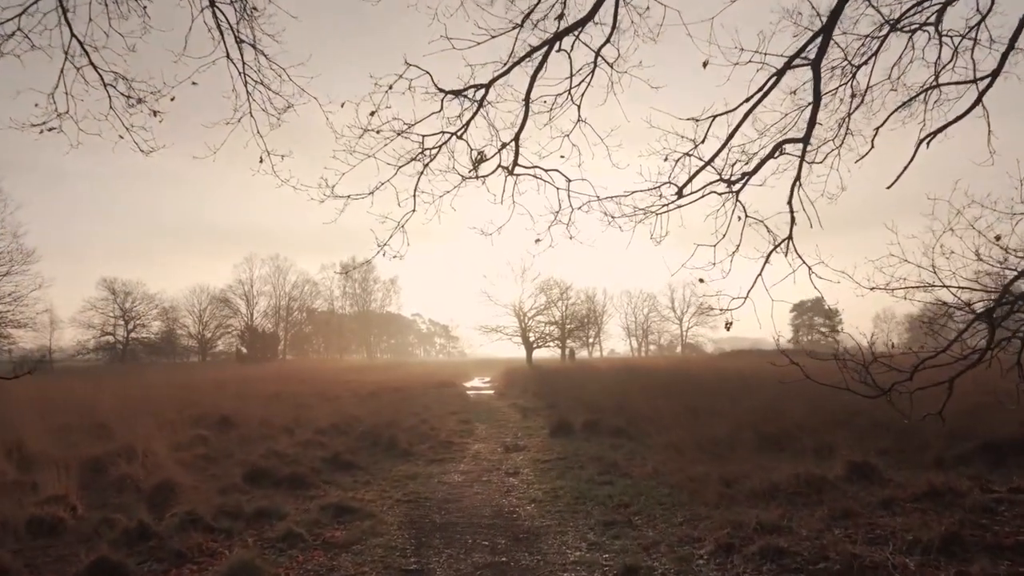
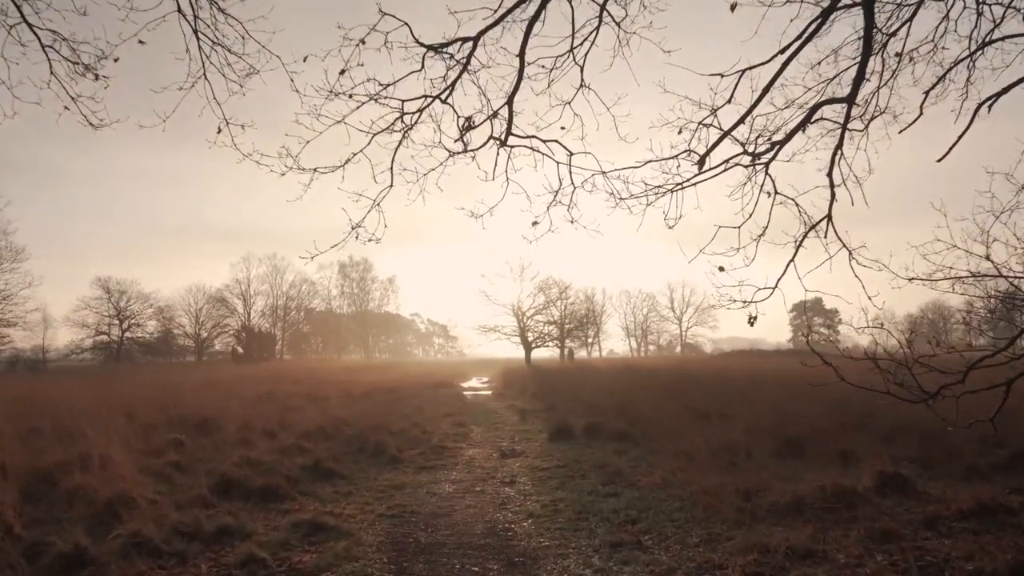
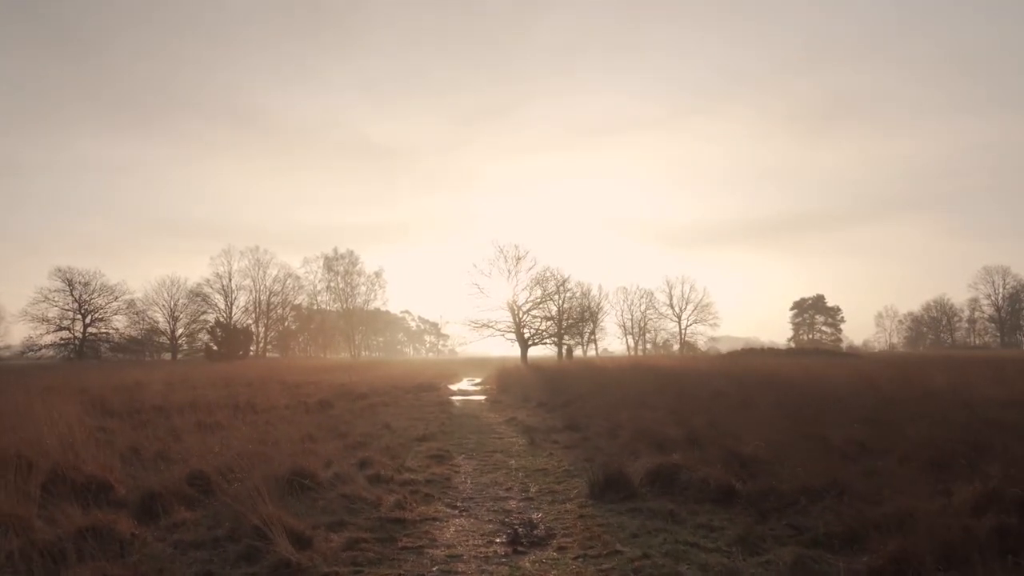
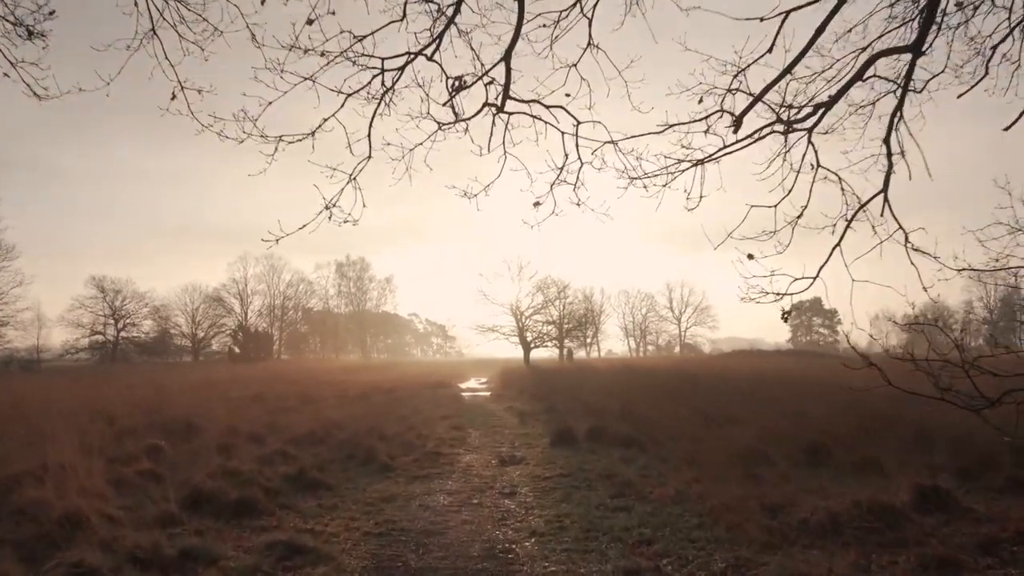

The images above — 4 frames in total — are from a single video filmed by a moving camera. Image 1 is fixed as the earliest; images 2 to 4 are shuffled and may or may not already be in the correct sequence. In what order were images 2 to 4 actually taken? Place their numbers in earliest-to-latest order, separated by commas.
2, 4, 3
